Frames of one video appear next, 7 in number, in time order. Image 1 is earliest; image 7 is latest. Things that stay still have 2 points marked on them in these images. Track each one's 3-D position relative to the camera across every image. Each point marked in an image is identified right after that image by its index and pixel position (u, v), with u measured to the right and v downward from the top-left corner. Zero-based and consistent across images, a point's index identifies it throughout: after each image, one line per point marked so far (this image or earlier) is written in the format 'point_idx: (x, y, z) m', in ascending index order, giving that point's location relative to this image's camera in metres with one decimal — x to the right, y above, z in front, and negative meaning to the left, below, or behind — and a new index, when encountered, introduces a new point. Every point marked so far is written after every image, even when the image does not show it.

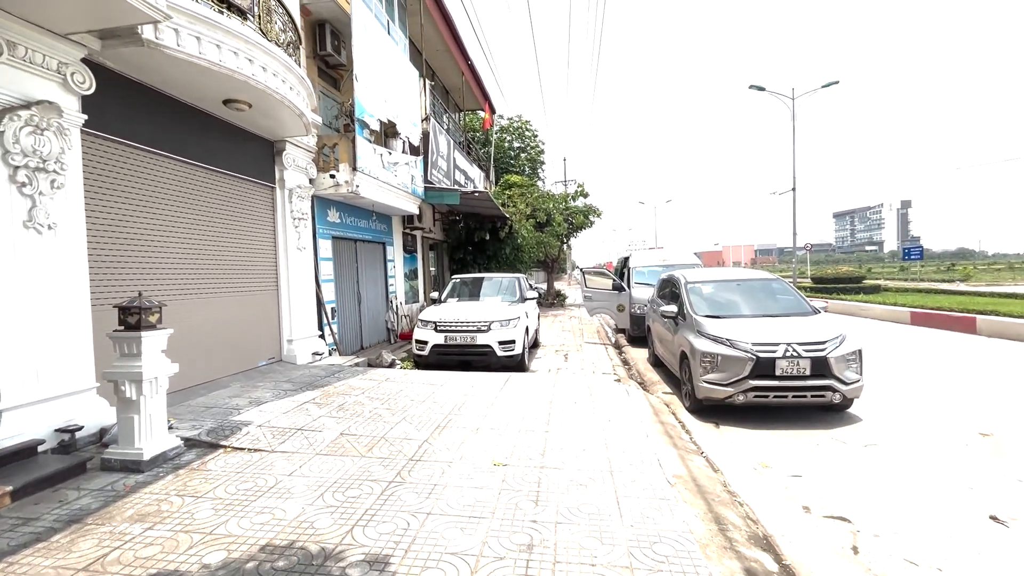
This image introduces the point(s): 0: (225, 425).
0: (-2.6, -1.2, +4.4) m
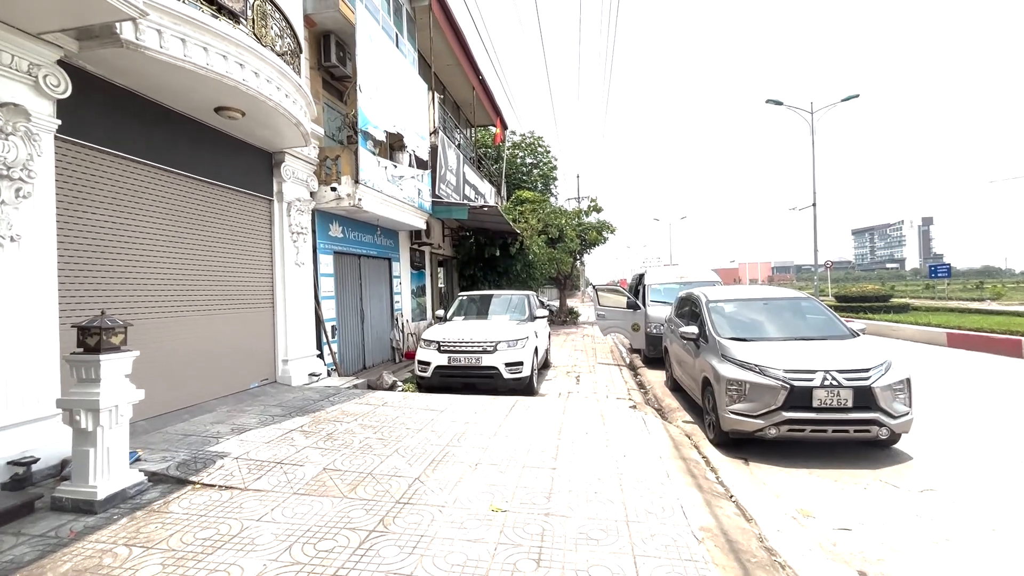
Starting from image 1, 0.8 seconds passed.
0: (-2.6, -1.4, +4.0) m
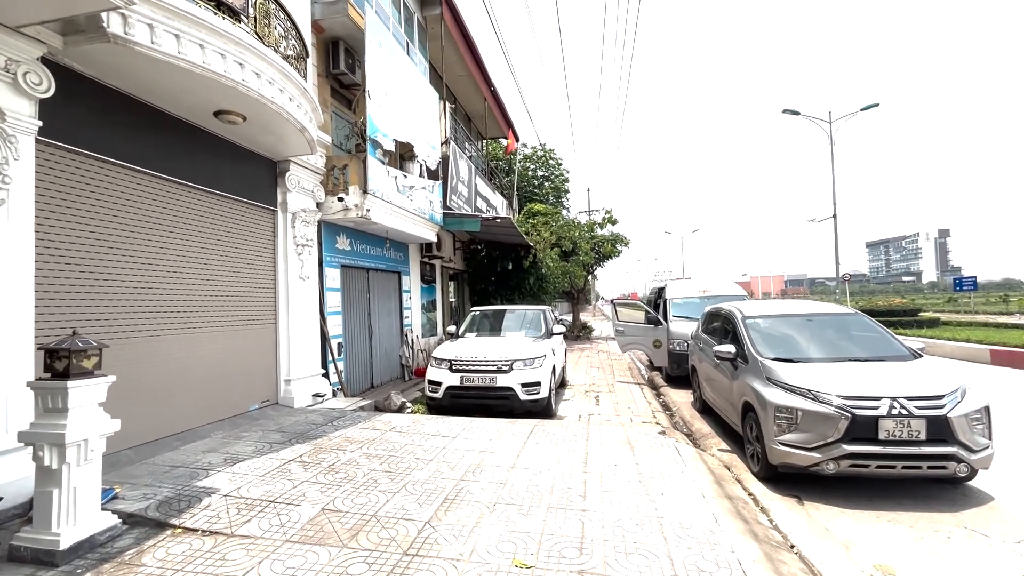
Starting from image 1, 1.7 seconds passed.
0: (-2.4, -1.5, +3.6) m
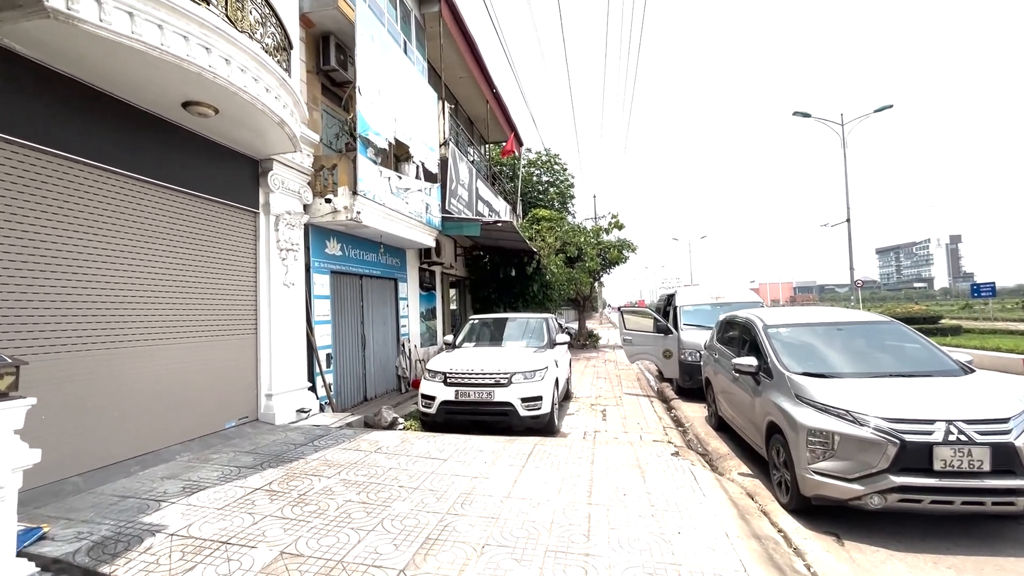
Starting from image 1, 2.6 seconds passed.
0: (-2.5, -1.6, +3.1) m
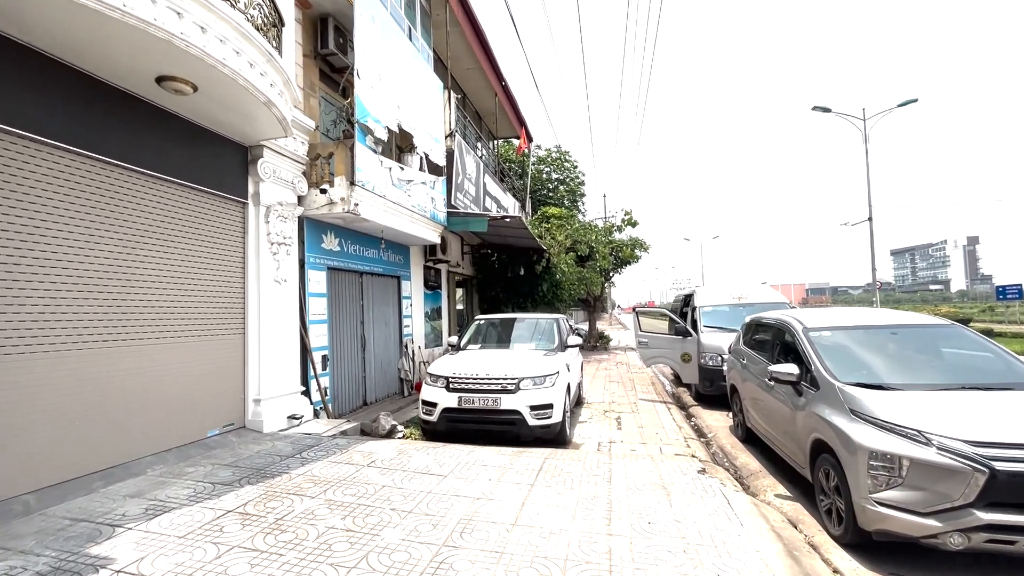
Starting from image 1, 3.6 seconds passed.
0: (-2.4, -1.5, +2.7) m
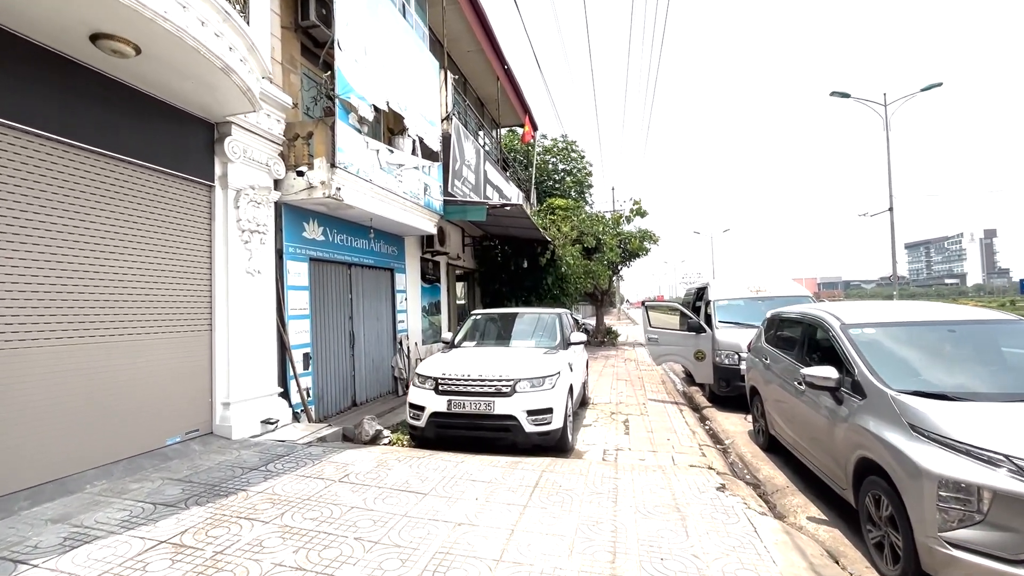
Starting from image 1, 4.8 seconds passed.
0: (-2.5, -1.5, +2.1) m
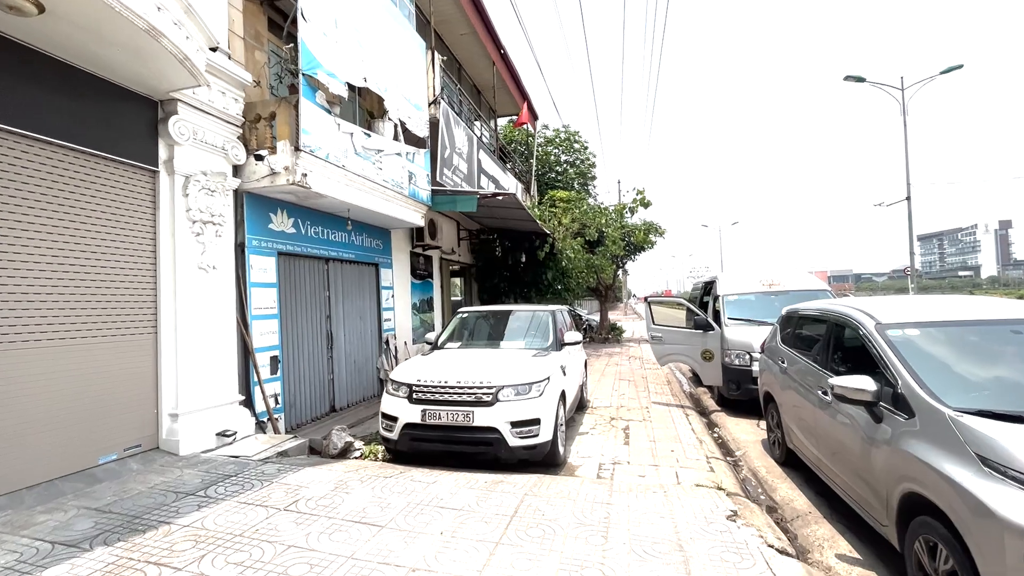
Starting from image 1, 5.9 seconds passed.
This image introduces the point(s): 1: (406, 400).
0: (-2.7, -1.5, +1.6) m
1: (-1.0, -1.1, +4.7) m
